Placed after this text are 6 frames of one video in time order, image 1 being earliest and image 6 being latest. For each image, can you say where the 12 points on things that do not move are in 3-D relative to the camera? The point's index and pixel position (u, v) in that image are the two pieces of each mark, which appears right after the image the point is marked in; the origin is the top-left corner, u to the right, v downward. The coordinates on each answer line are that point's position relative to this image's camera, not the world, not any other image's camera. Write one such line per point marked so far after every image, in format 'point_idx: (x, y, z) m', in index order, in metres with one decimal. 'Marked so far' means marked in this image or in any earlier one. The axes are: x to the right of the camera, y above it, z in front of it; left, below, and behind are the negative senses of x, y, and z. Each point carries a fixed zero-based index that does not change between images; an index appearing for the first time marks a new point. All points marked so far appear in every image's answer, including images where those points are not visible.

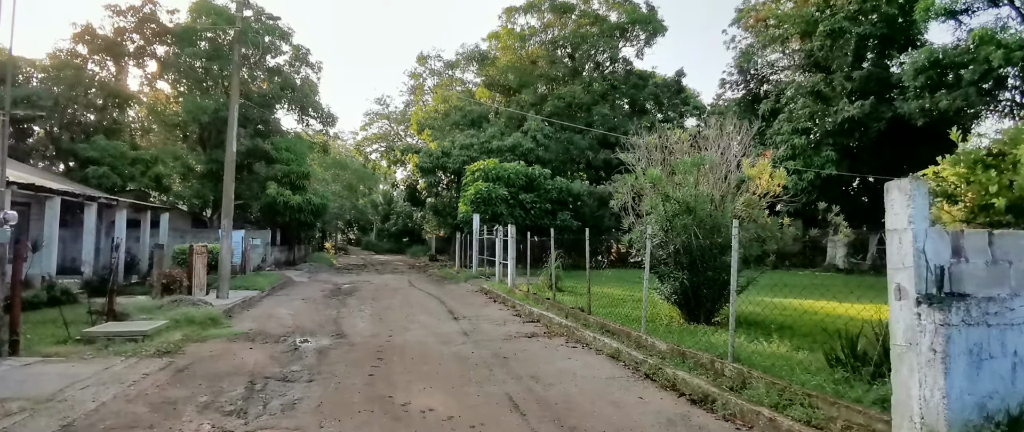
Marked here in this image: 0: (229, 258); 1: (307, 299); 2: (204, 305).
0: (-6.8, -1.0, +13.6) m
1: (-5.4, -2.2, +15.0) m
2: (-6.2, -1.8, +11.2) m
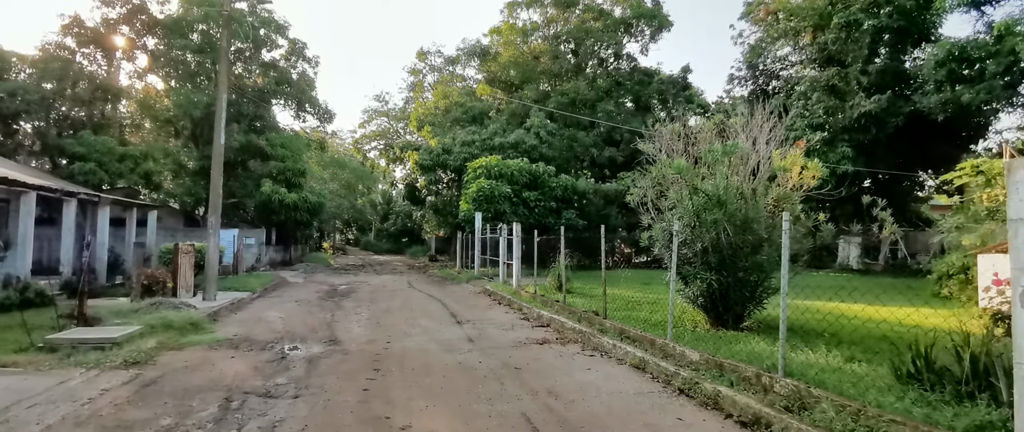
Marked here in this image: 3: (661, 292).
0: (-6.7, -1.0, +12.7) m
1: (-5.3, -2.1, +14.1) m
2: (-6.0, -1.7, +10.4) m
3: (+3.4, -1.6, +12.0) m
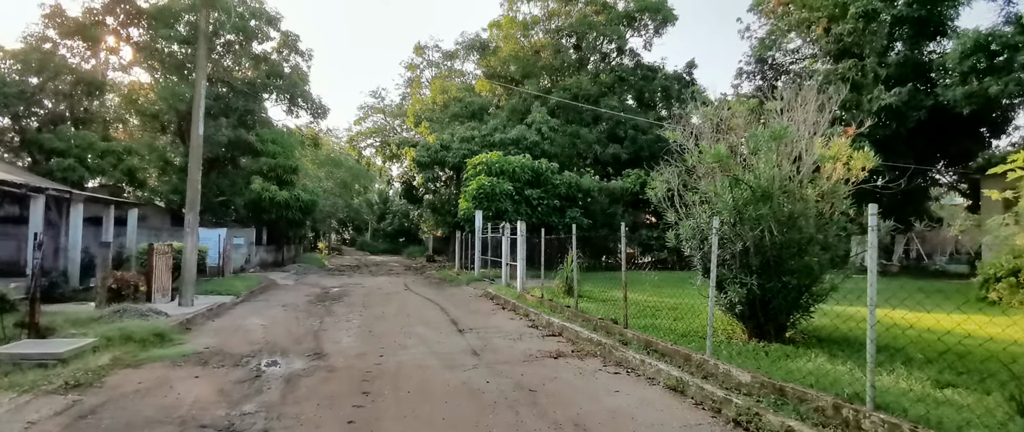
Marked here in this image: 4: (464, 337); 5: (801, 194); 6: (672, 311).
0: (-6.5, -0.9, +11.6) m
1: (-5.2, -2.1, +13.1) m
2: (-5.9, -1.6, +9.3) m
3: (+3.5, -1.6, +11.0) m
4: (-0.8, -1.9, +9.0) m
5: (+3.6, +0.3, +7.1) m
6: (+2.7, -1.6, +9.7) m
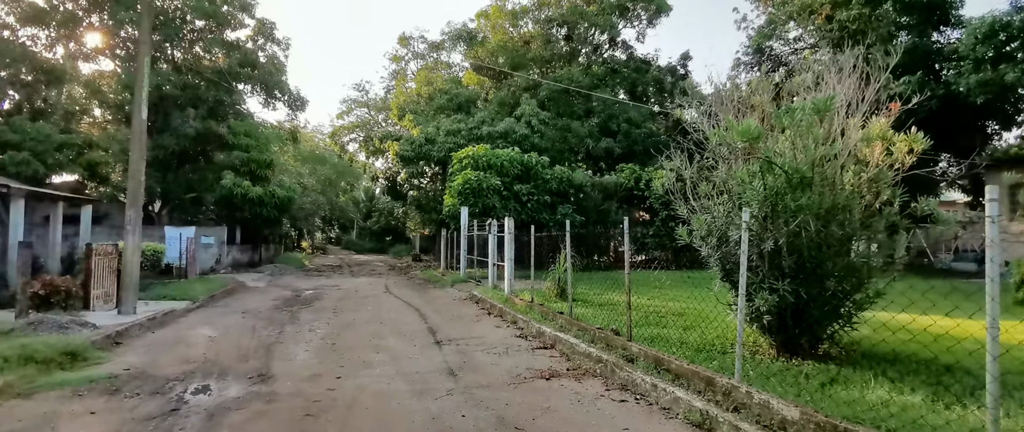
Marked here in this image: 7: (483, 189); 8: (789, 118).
0: (-6.8, -0.8, +10.3) m
1: (-5.5, -2.0, +11.7) m
2: (-6.1, -1.6, +8.0) m
3: (+3.3, -1.5, +9.8) m
4: (-1.0, -1.9, +7.8) m
5: (+3.4, +0.4, +5.9) m
6: (+2.5, -1.5, +8.5) m
7: (-1.0, +0.9, +19.8) m
8: (+2.8, +1.0, +5.6) m
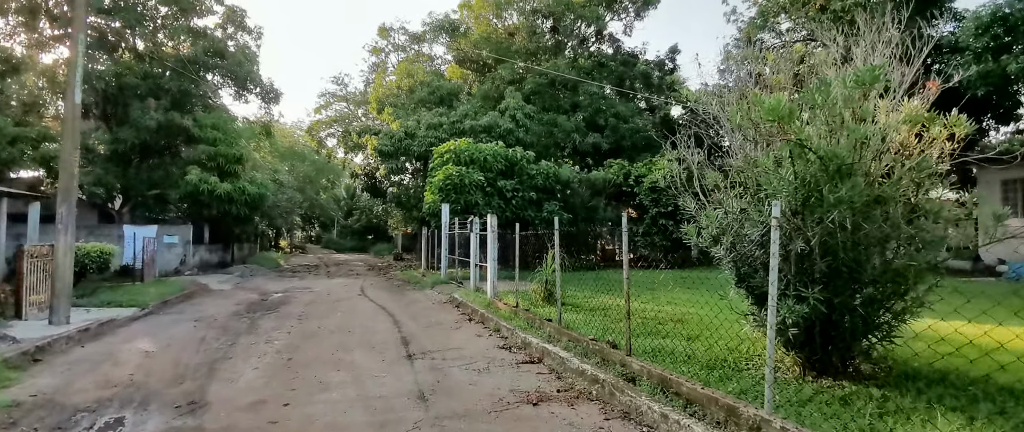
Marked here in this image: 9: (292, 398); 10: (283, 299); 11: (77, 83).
0: (-7.1, -0.8, +9.1) m
1: (-5.8, -1.9, +10.6) m
2: (-6.3, -1.5, +6.8) m
3: (+3.0, -1.4, +8.9) m
4: (-1.2, -1.8, +6.8) m
5: (+3.3, +0.4, +5.0) m
6: (+2.3, -1.5, +7.6) m
7: (-1.6, +1.0, +18.7) m
8: (+2.6, +1.0, +4.7) m
9: (-2.1, -1.8, +5.5) m
10: (-5.8, -2.1, +14.2) m
11: (-7.1, +2.2, +9.3) m
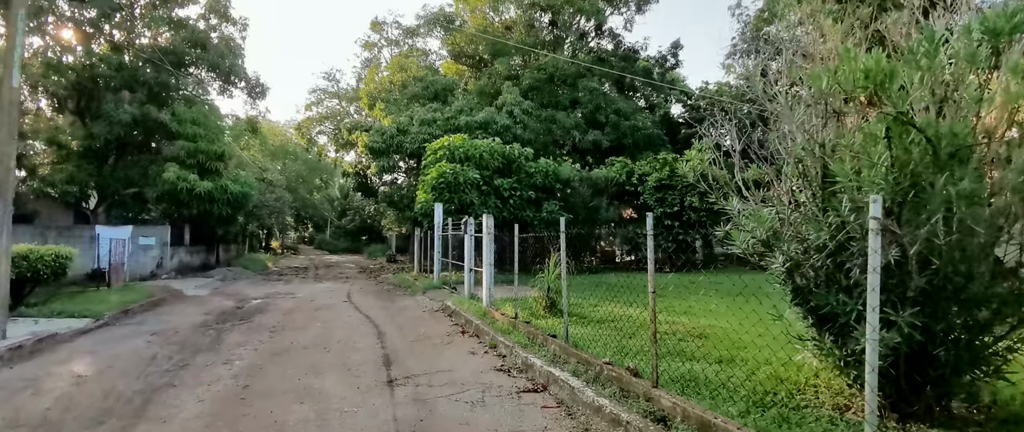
0: (-7.1, -0.8, +7.9) m
1: (-5.8, -1.9, +9.4) m
2: (-6.3, -1.5, +5.7) m
3: (+3.0, -1.4, +7.8) m
4: (-1.2, -1.8, +5.6) m
5: (+3.3, +0.4, +3.9) m
6: (+2.3, -1.5, +6.4) m
7: (-1.6, +1.0, +17.6) m
8: (+2.6, +1.0, +3.6) m
9: (-2.1, -1.8, +4.3) m
10: (-5.8, -2.1, +13.0) m
11: (-7.1, +2.2, +8.1) m
